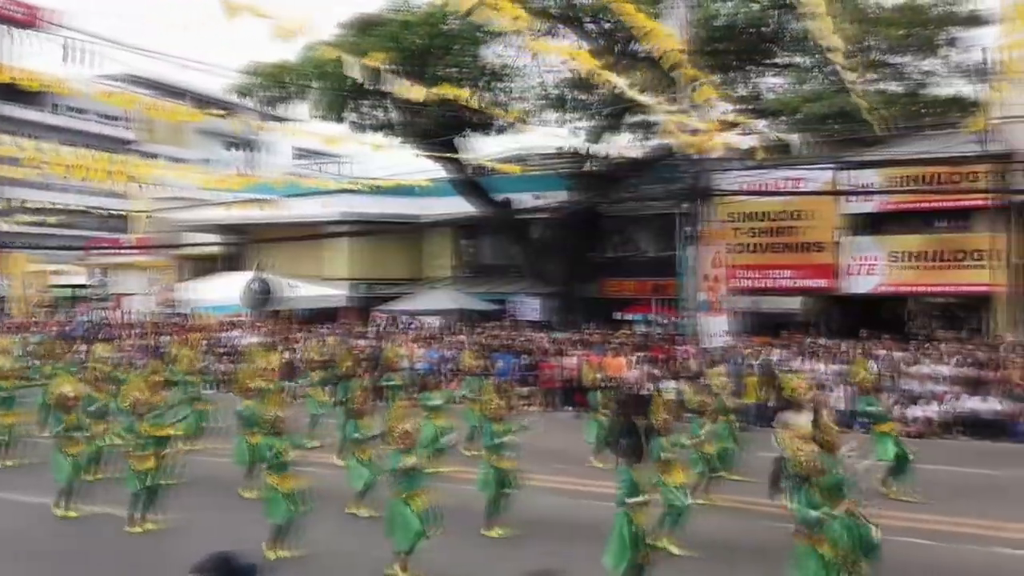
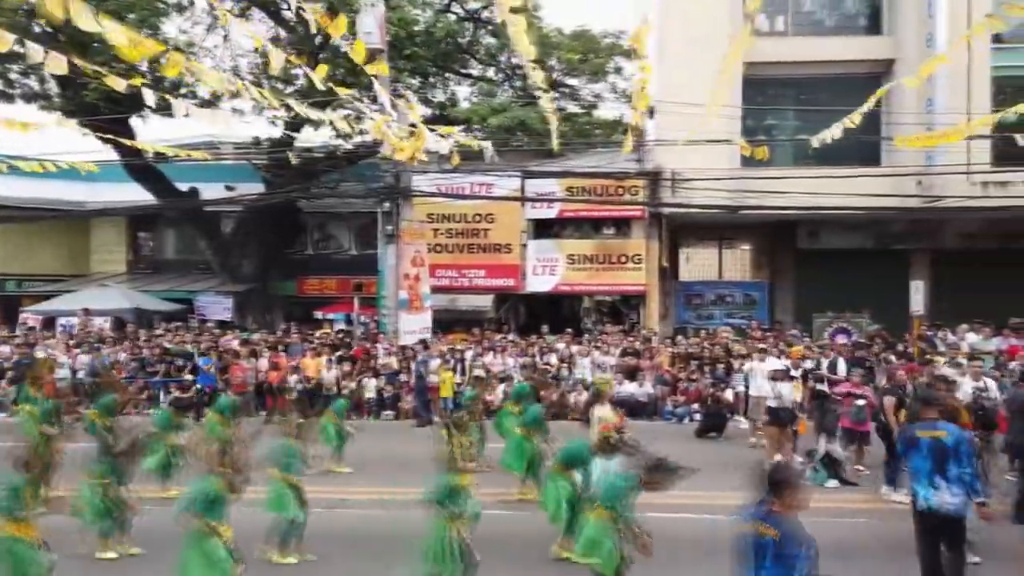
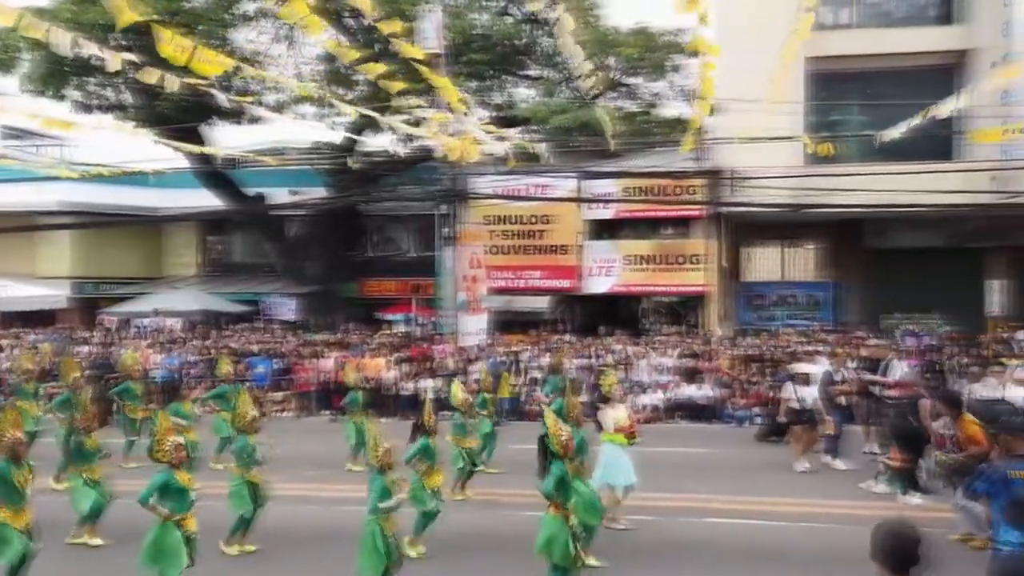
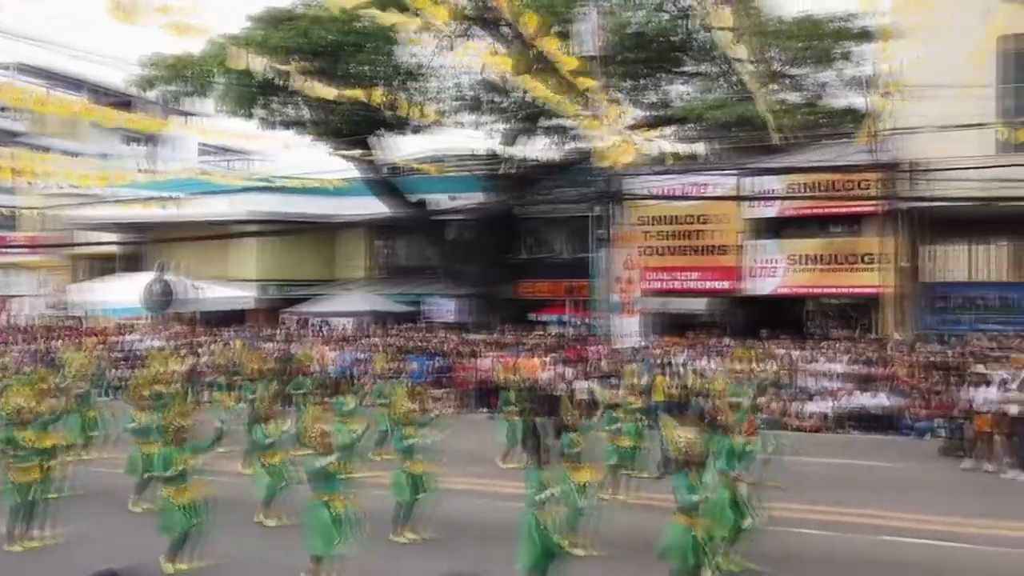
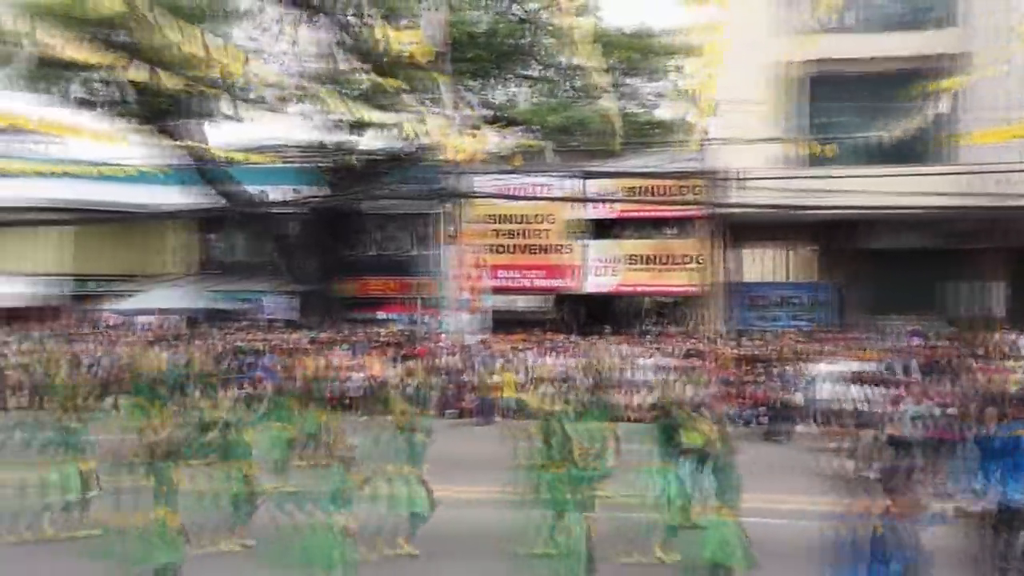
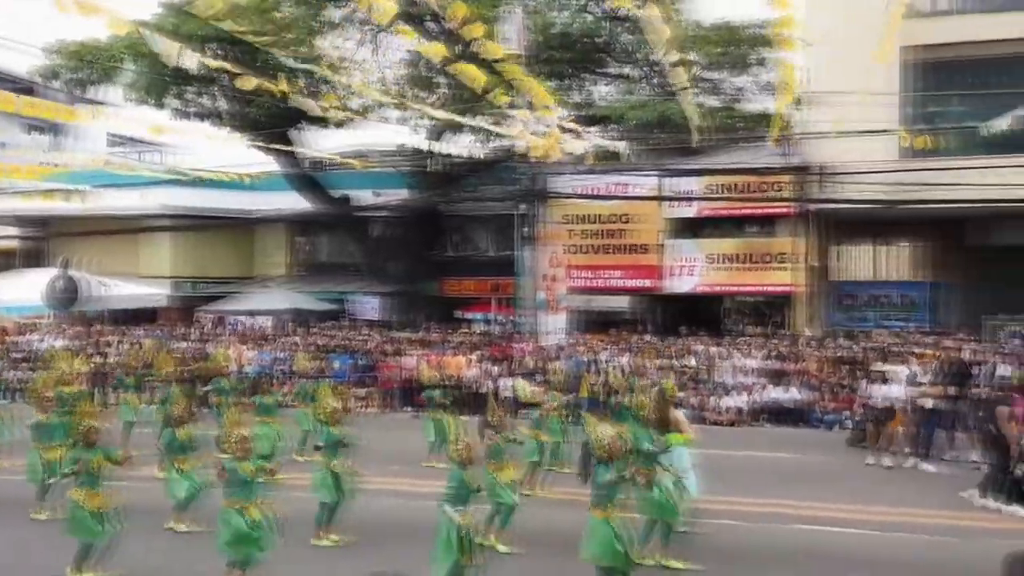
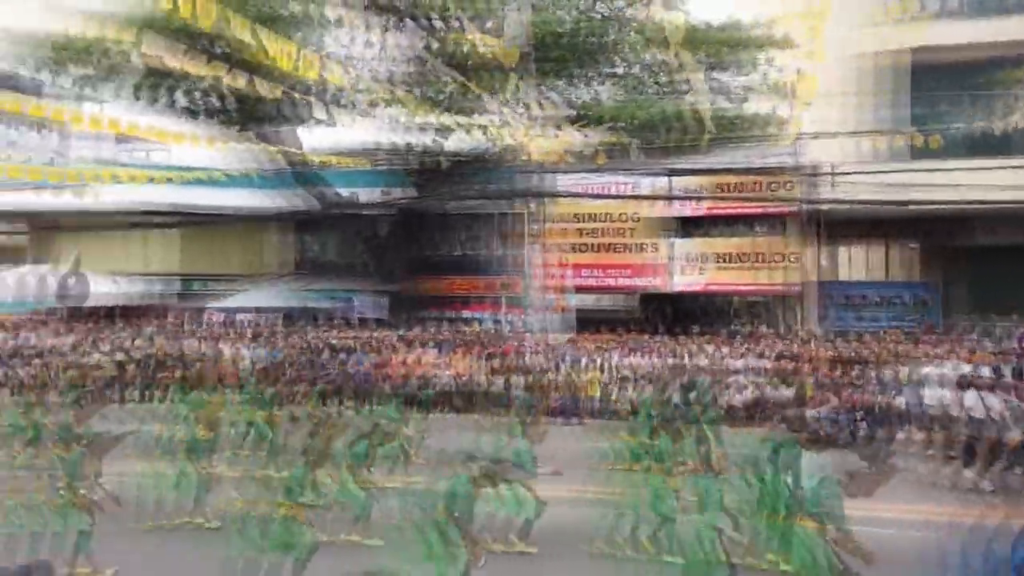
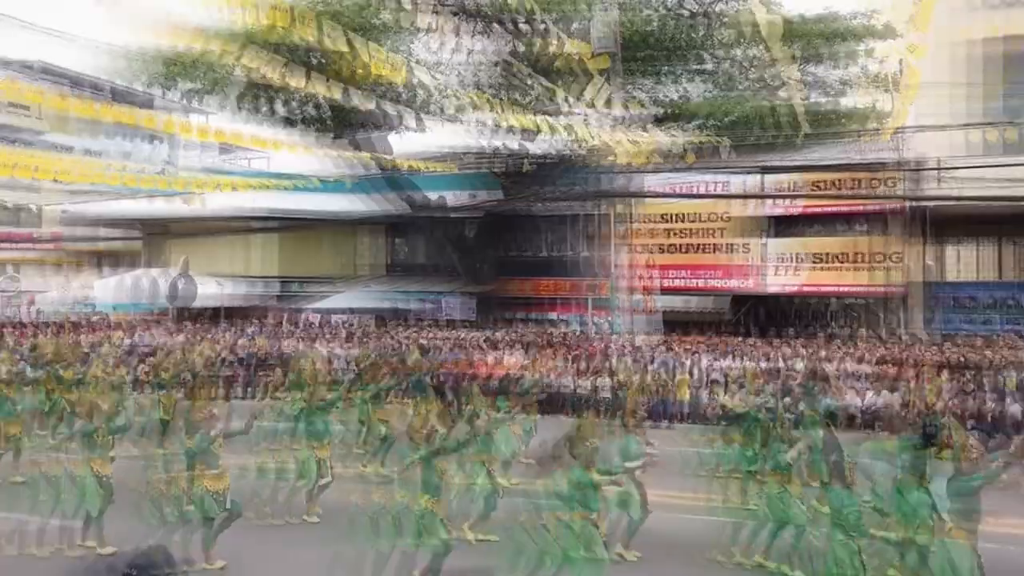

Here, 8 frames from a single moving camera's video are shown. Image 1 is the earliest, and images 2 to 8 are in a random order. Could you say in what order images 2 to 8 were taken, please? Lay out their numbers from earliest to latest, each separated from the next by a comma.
4, 6, 3, 2, 5, 7, 8
